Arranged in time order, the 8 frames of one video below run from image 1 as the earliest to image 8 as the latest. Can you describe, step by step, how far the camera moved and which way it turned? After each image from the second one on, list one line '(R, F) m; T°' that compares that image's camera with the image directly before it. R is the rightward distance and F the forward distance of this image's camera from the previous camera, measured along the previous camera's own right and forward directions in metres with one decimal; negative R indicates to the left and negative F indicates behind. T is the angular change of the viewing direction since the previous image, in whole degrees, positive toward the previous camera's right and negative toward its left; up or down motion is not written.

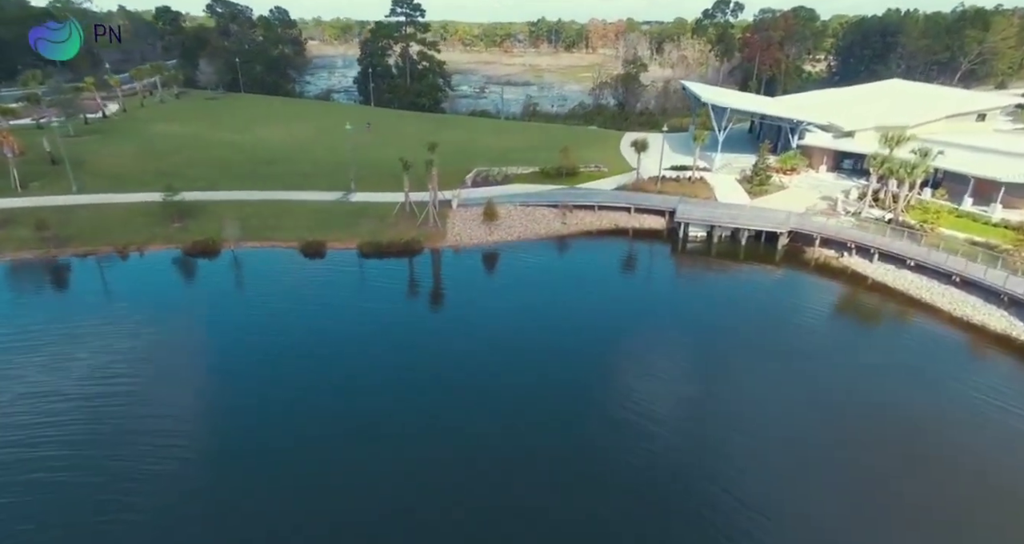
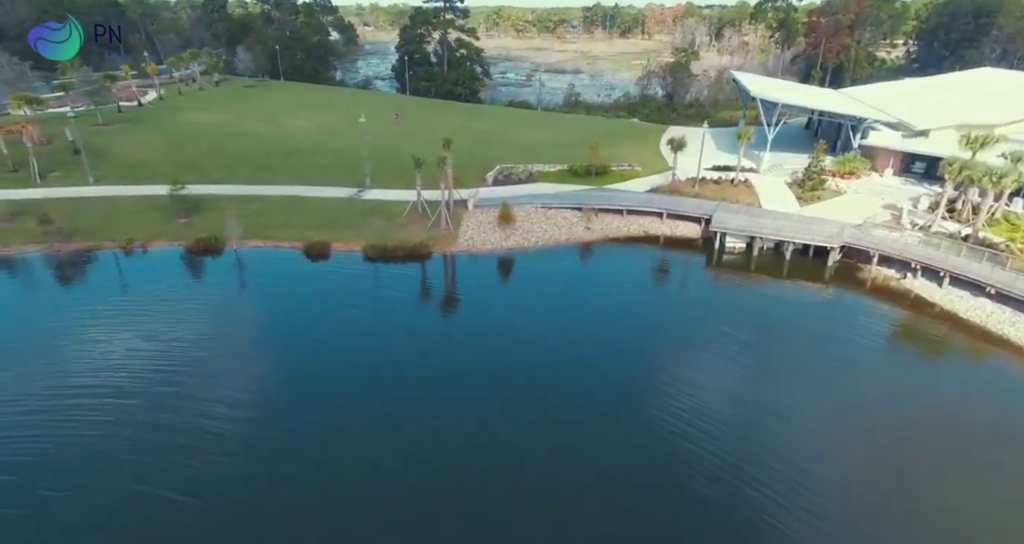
(+2.8, +3.9) m; -5°
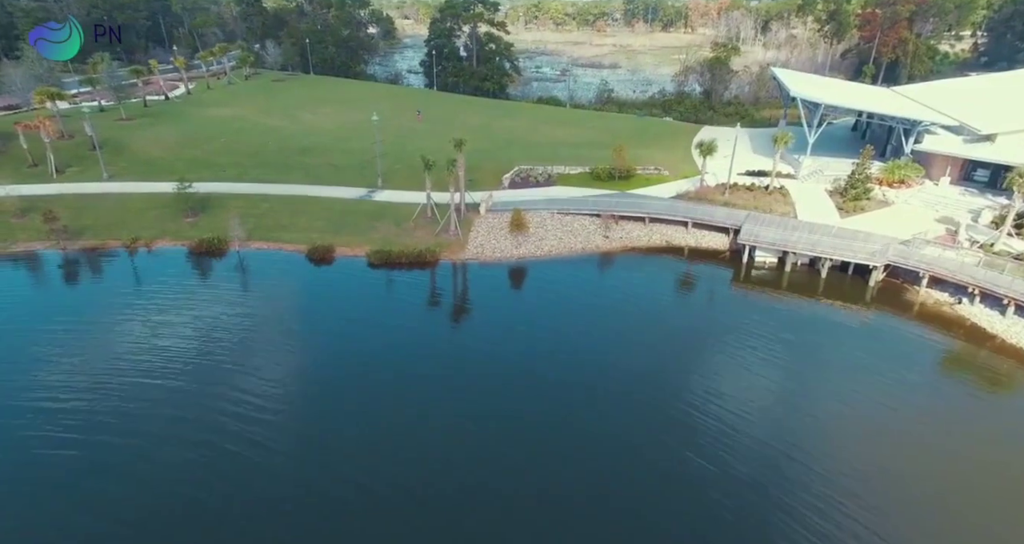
(+2.0, +2.7) m; -4°
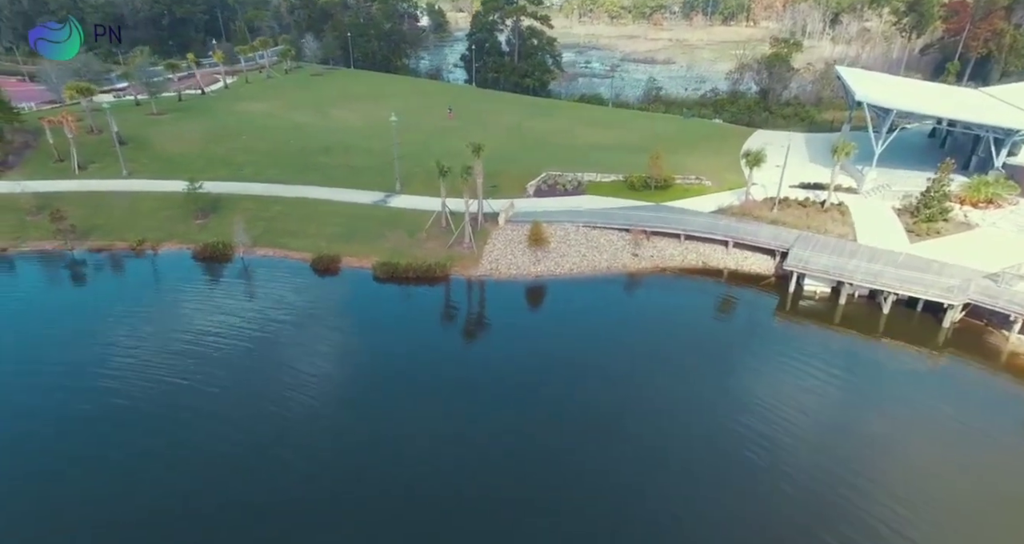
(+2.2, +3.8) m; -5°
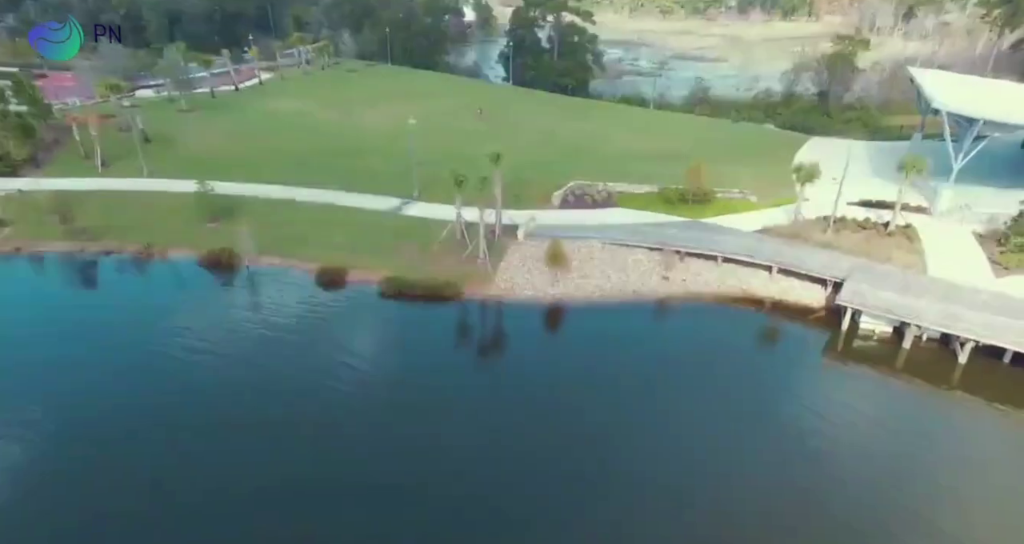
(+1.6, +3.3) m; -4°
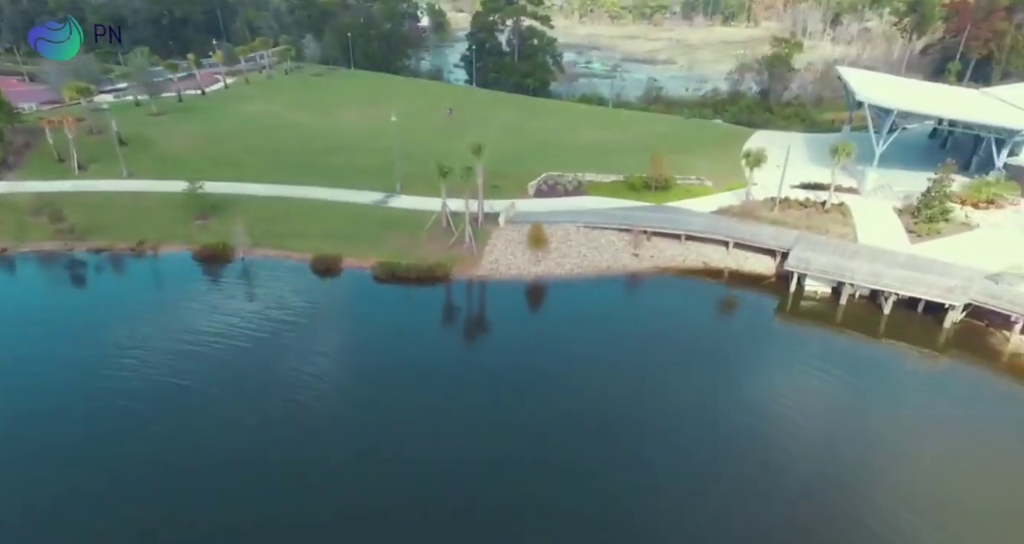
(-1.9, -3.1) m; +4°
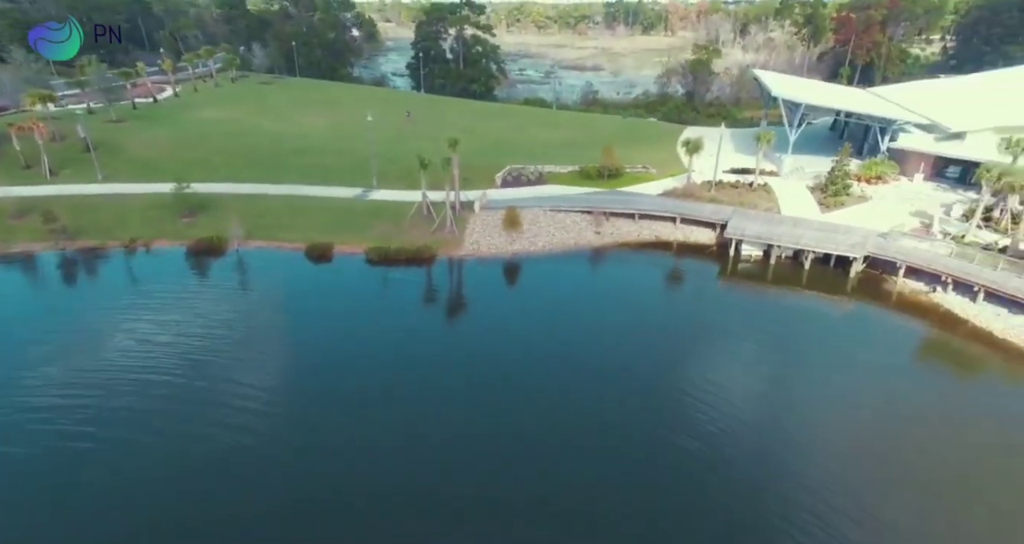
(-3.6, -4.7) m; +7°
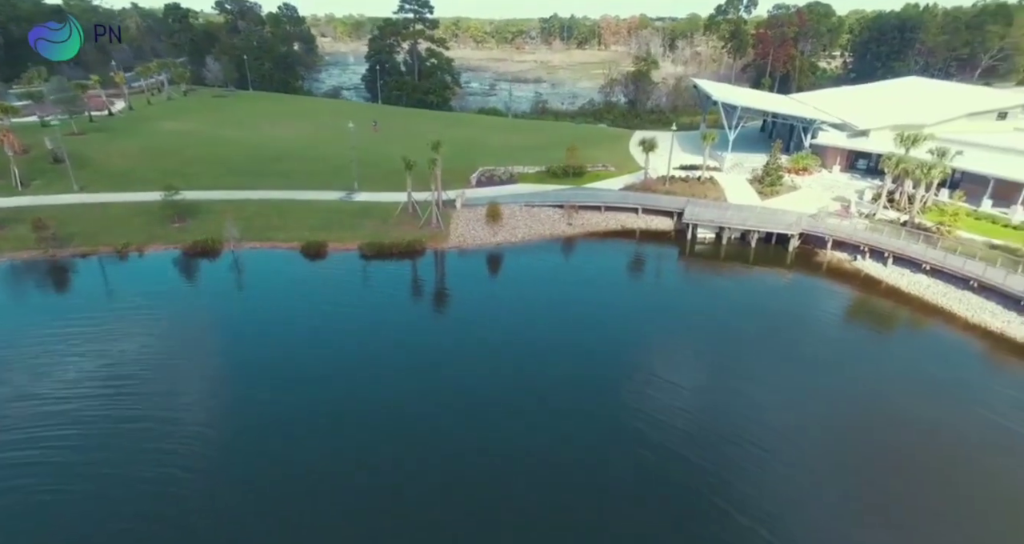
(-3.8, -4.1) m; +6°
